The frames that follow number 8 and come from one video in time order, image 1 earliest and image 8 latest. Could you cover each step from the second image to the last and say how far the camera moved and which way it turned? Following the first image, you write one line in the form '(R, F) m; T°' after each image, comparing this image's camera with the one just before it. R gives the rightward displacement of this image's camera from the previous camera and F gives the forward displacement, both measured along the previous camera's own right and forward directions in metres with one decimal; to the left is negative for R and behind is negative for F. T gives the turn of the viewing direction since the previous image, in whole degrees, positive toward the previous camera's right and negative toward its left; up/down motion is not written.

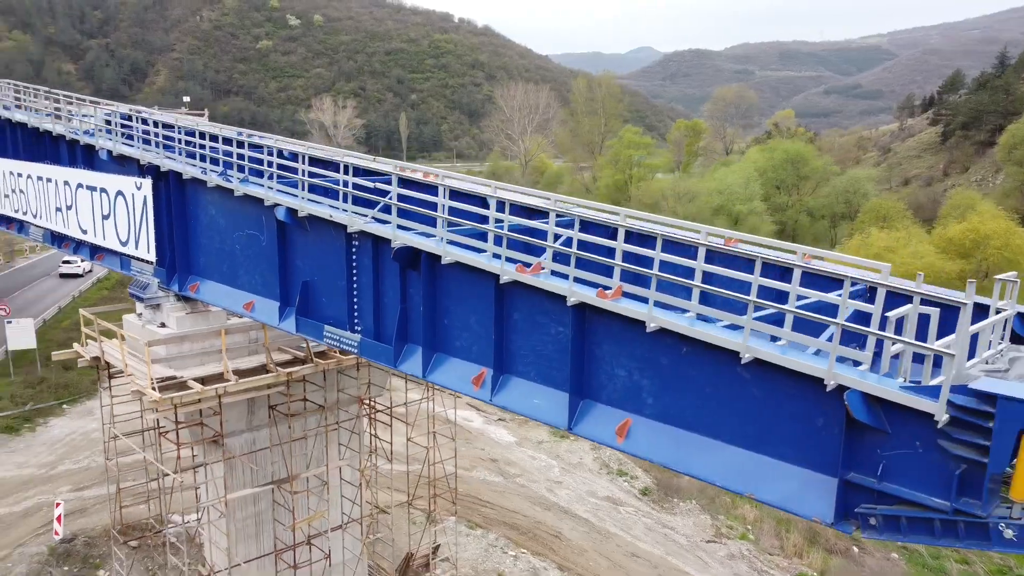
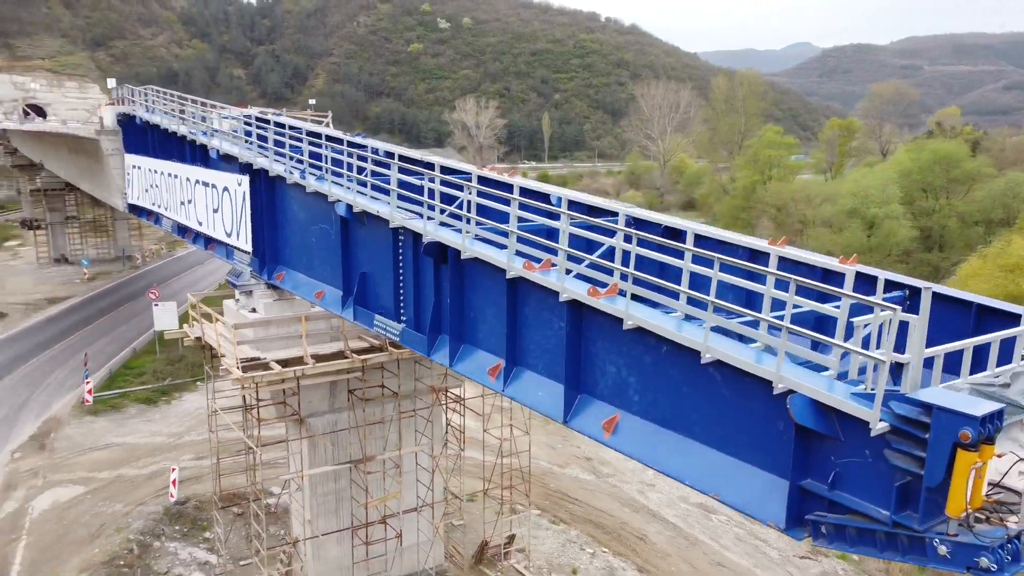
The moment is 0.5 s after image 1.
(+1.2, -0.2) m; -10°
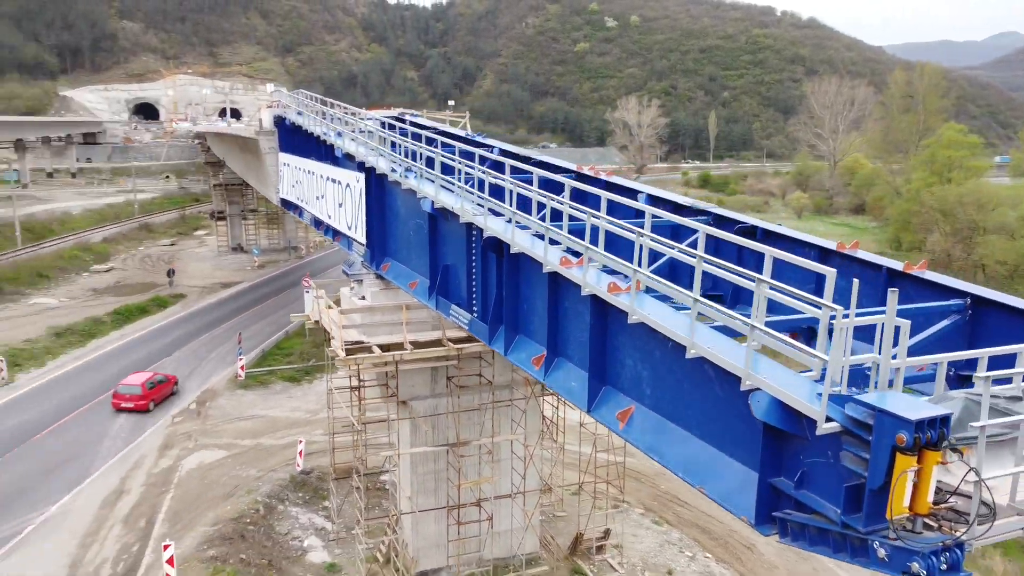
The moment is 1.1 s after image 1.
(+1.1, -0.3) m; -11°
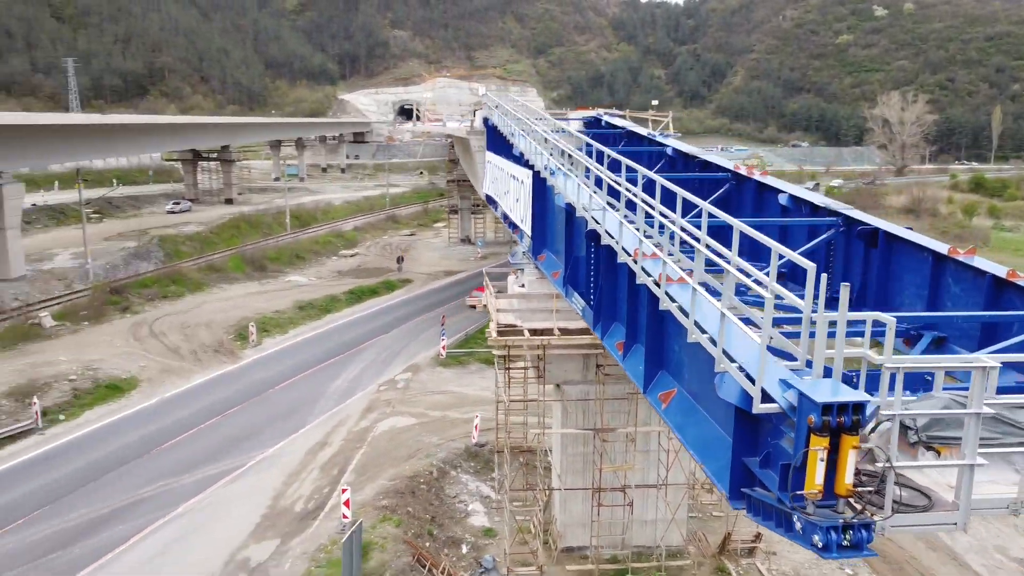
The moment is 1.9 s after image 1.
(+1.6, -0.6) m; -17°
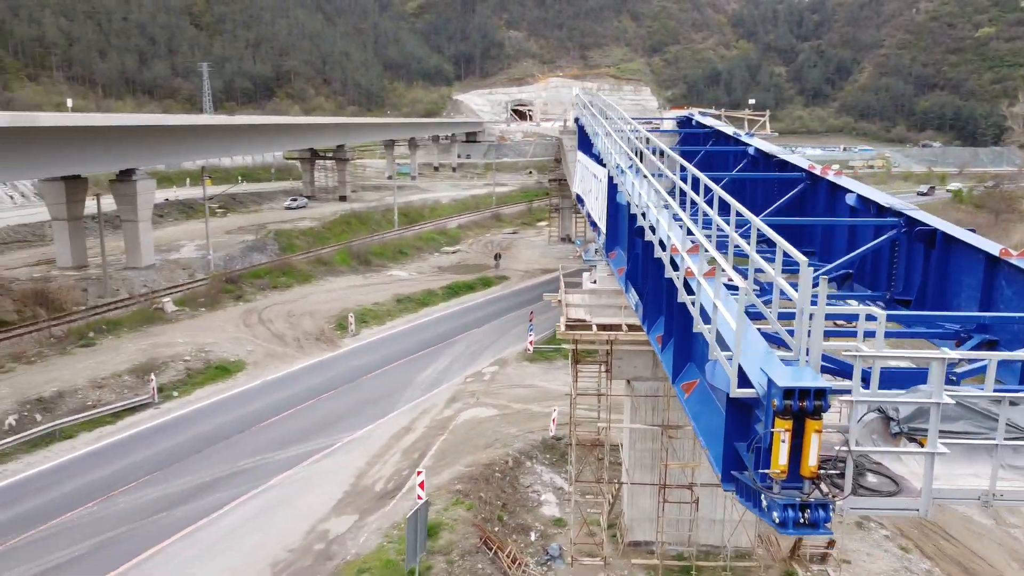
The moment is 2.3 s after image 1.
(+0.7, -0.4) m; -8°
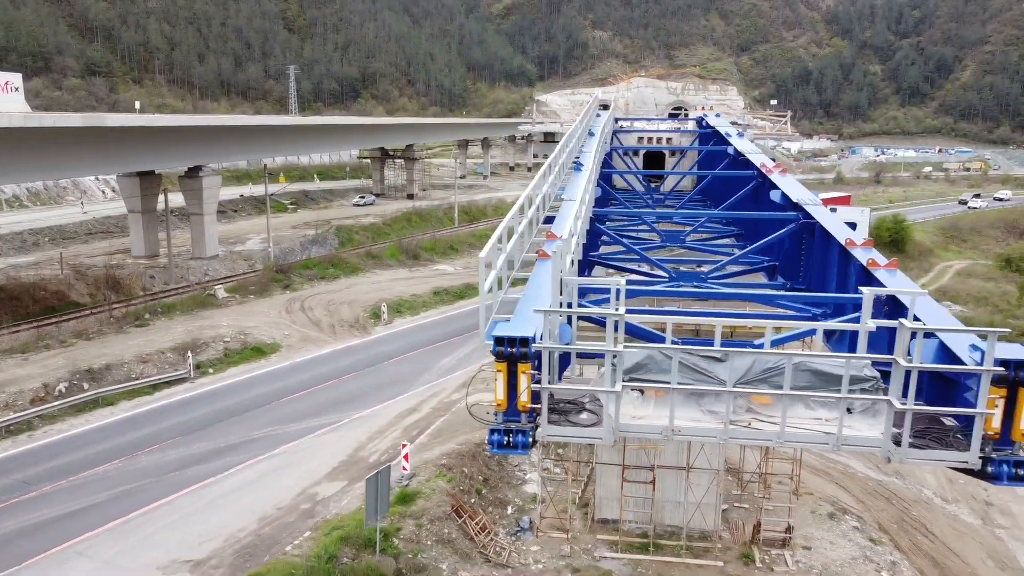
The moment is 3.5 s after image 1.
(+2.2, -1.1) m; -6°
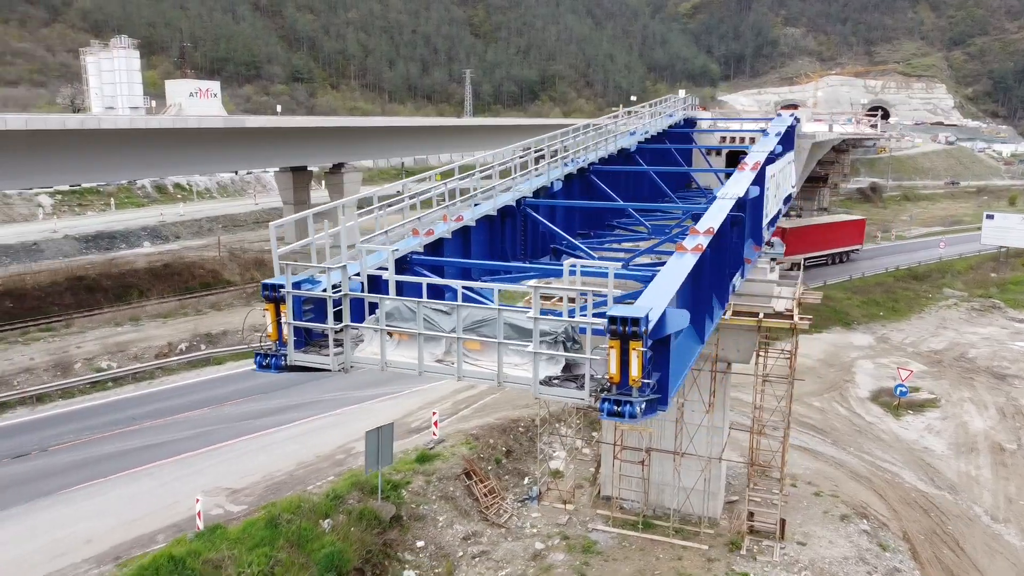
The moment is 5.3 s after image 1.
(+3.7, -1.1) m; -13°
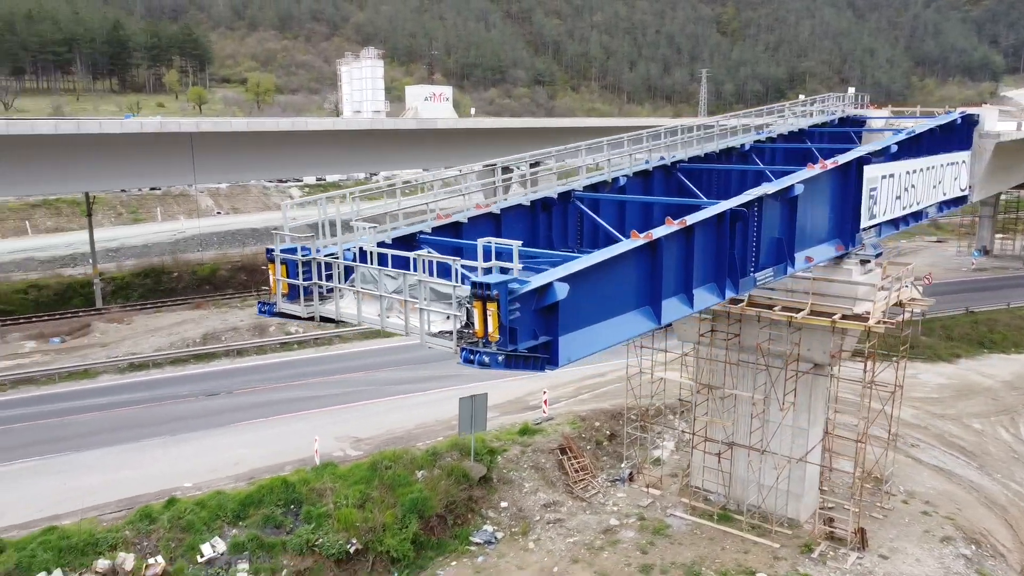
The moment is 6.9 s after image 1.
(+3.4, -0.9) m; -17°
